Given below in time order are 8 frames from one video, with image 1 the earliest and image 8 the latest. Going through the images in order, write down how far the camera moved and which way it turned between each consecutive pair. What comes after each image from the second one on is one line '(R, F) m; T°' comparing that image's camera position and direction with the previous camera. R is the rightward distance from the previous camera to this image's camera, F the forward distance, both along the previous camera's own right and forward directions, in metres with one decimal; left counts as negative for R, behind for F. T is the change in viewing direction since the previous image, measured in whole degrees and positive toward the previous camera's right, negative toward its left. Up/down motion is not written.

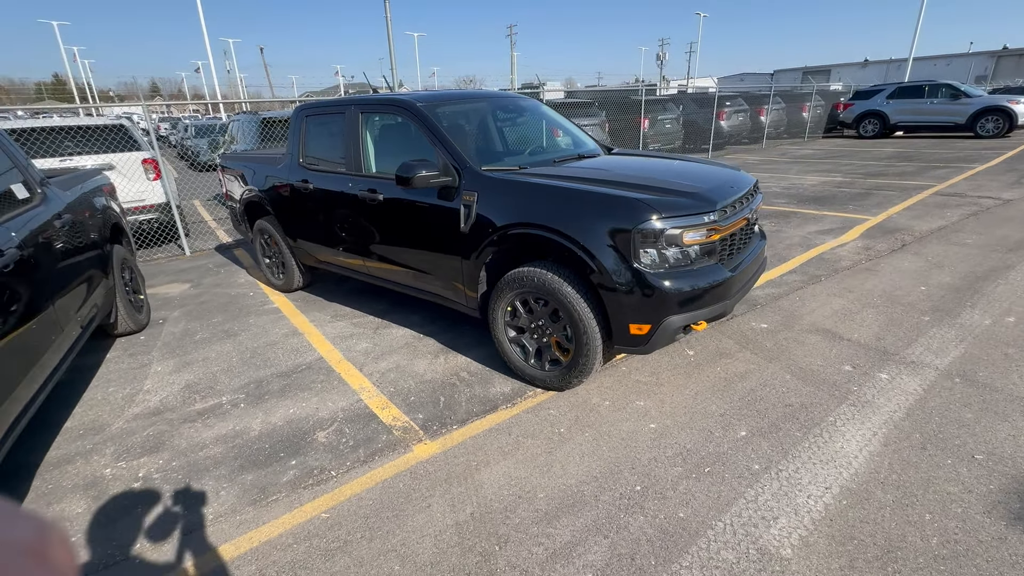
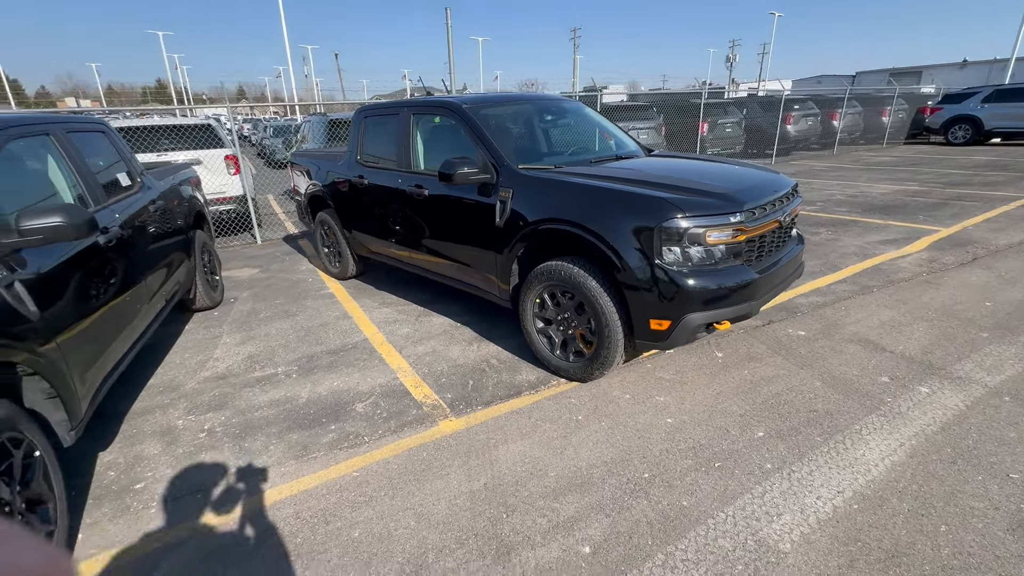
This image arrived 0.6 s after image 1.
(+0.2, -0.2) m; -6°
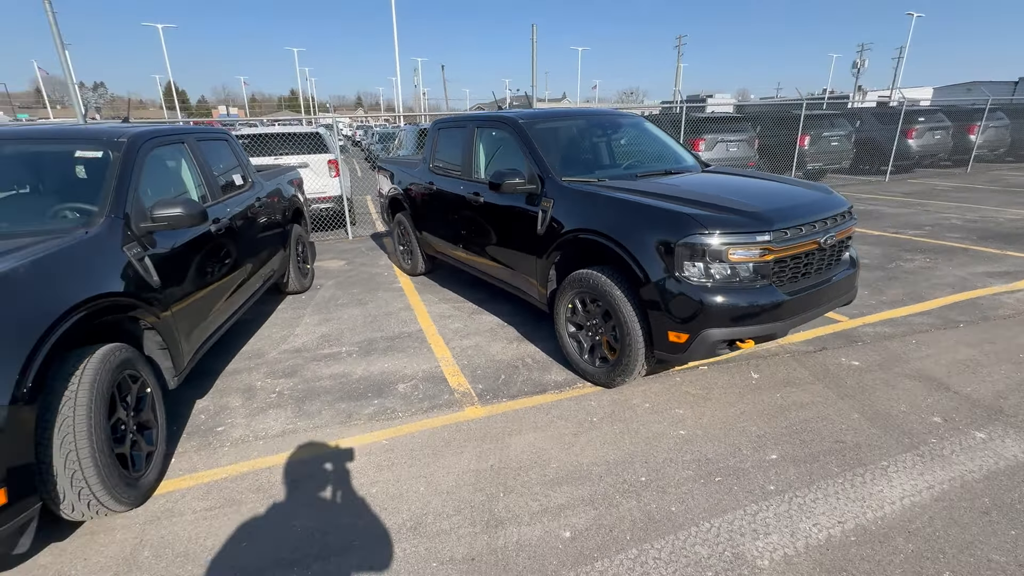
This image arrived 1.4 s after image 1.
(+0.4, -0.2) m; -10°
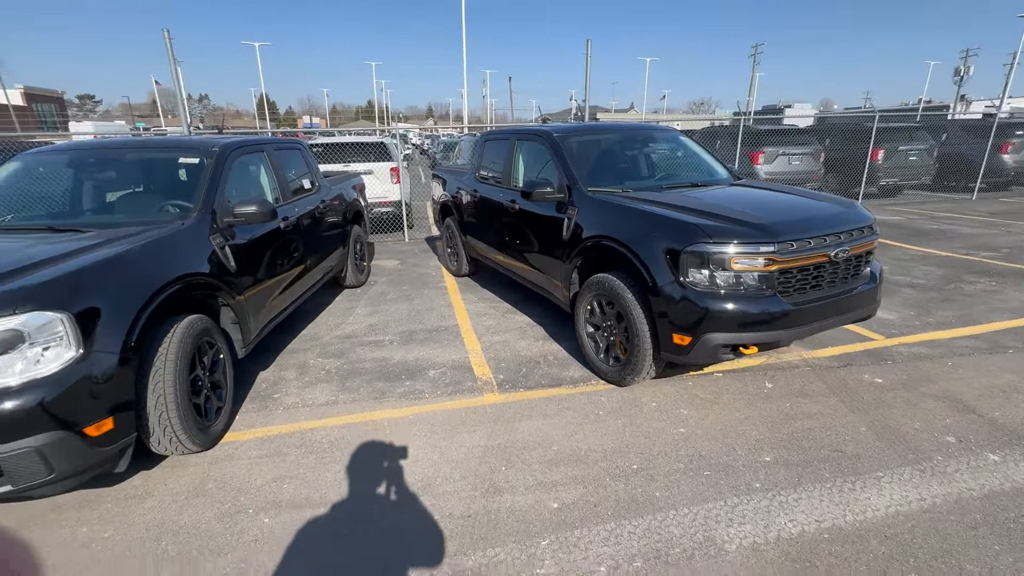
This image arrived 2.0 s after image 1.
(+0.3, -0.3) m; -7°
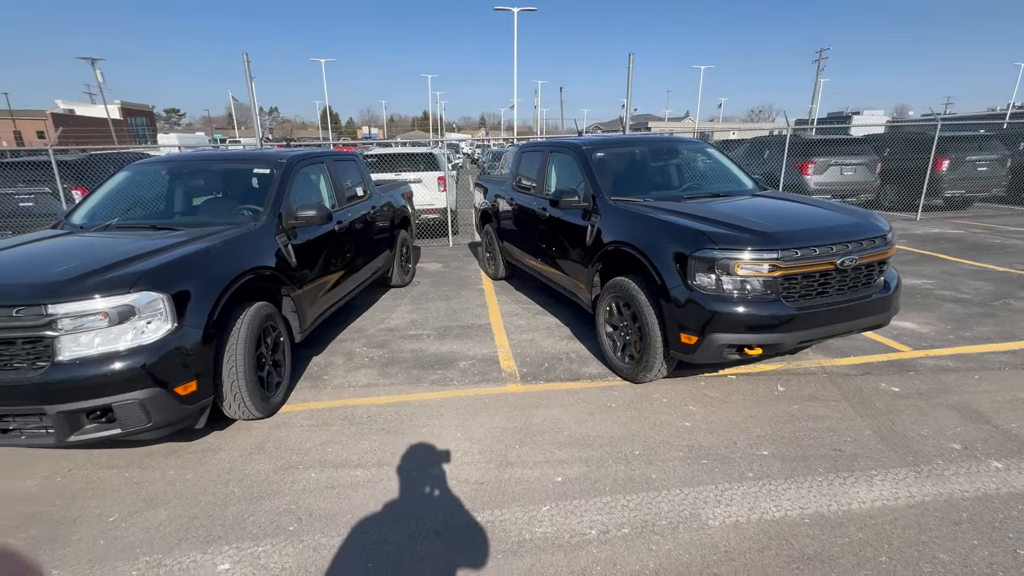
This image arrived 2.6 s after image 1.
(+0.2, -0.3) m; -6°
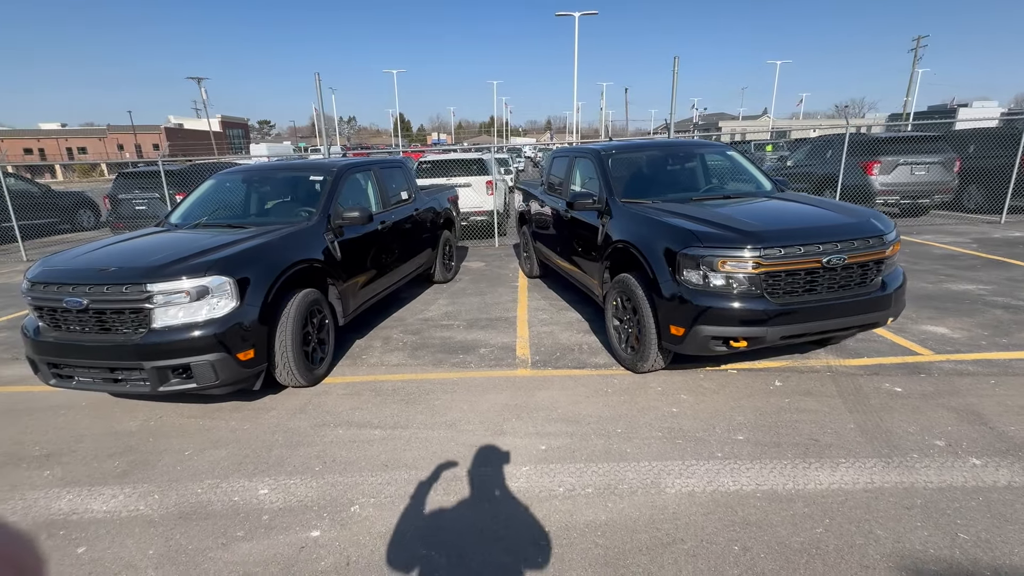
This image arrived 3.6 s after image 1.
(+0.5, -0.4) m; -8°
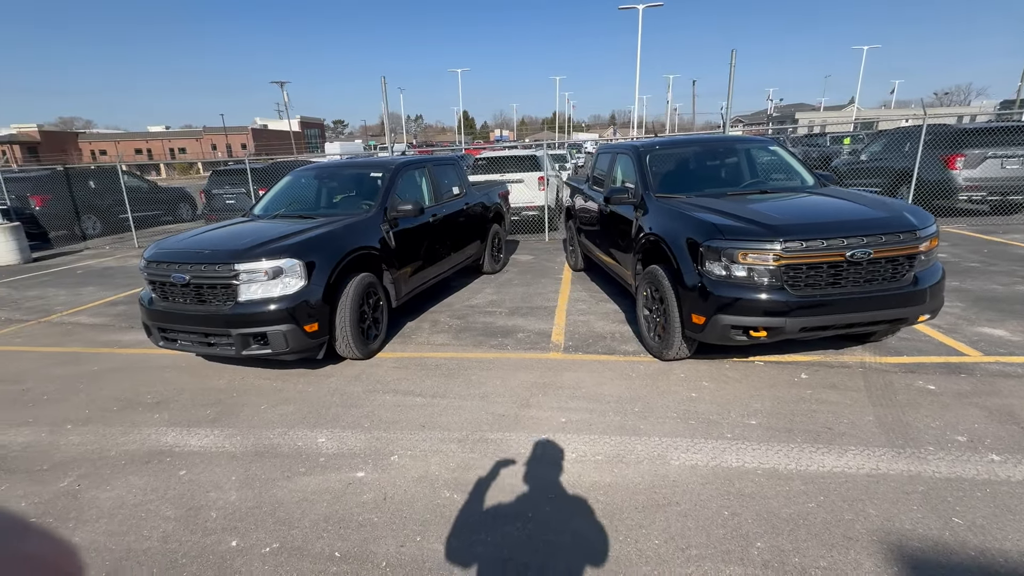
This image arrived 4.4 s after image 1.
(+0.2, -0.3) m; -7°
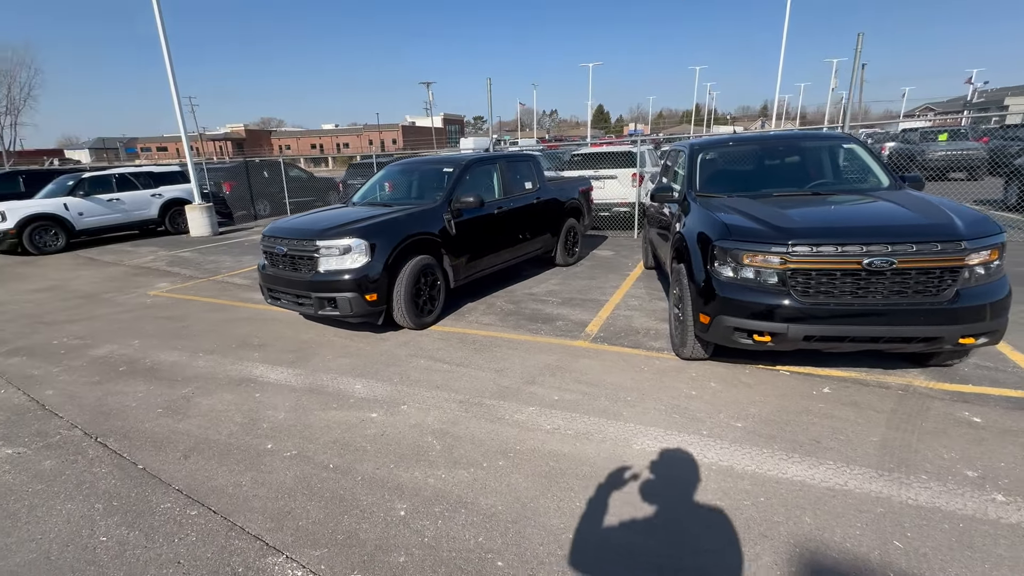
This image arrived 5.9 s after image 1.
(+0.9, -0.3) m; -15°
